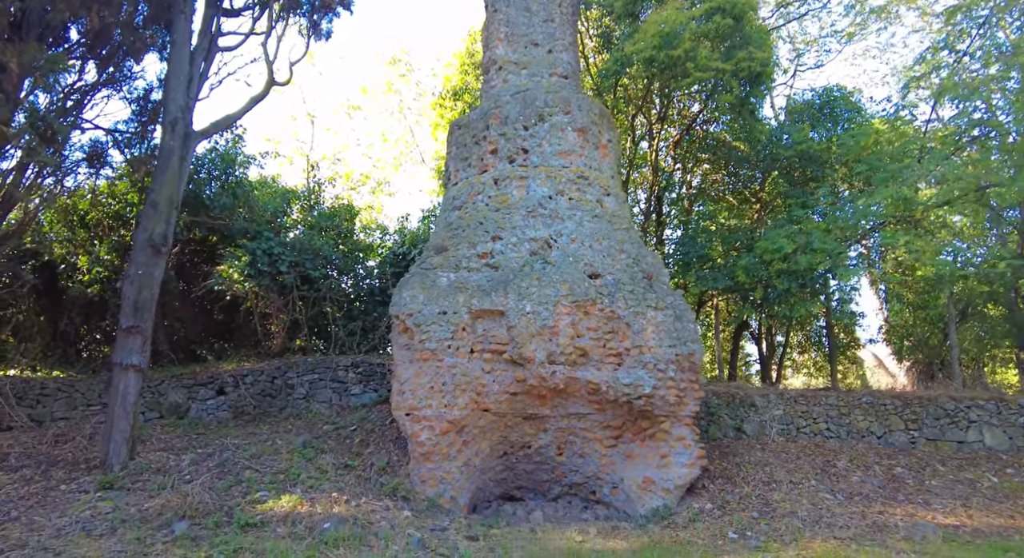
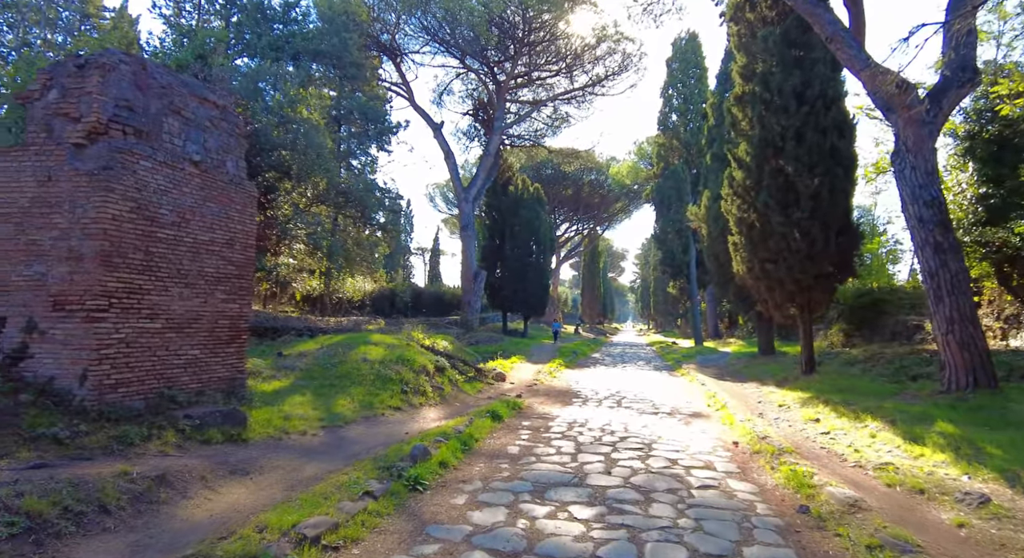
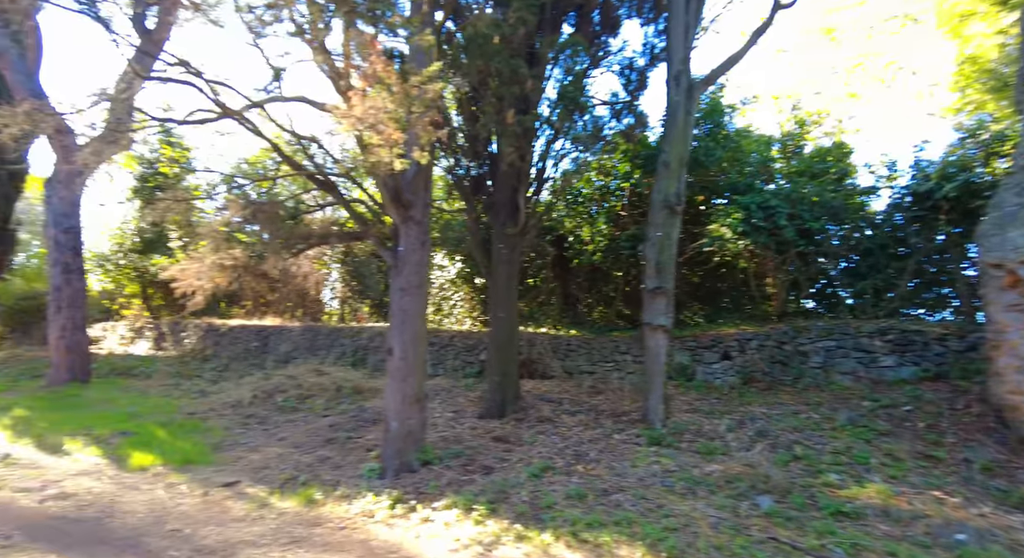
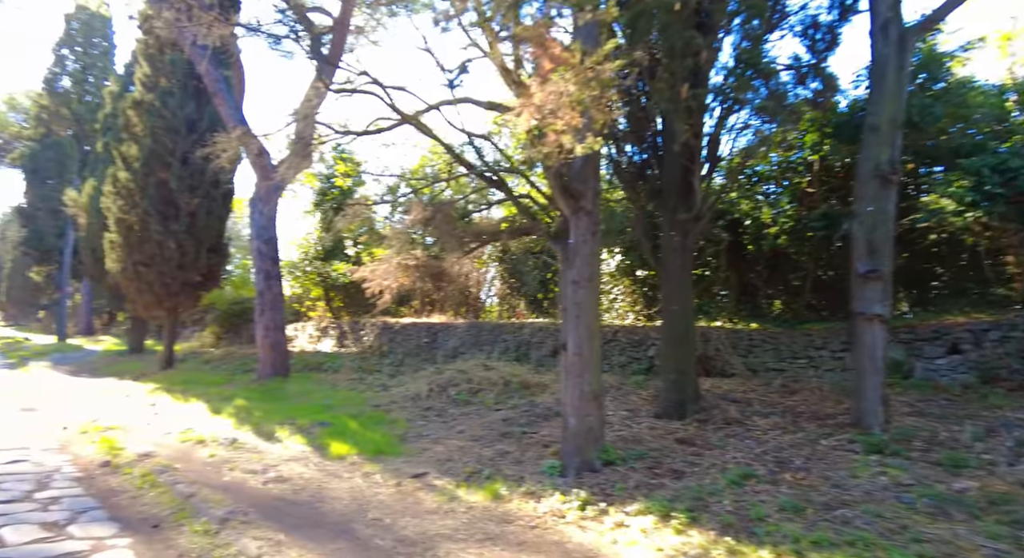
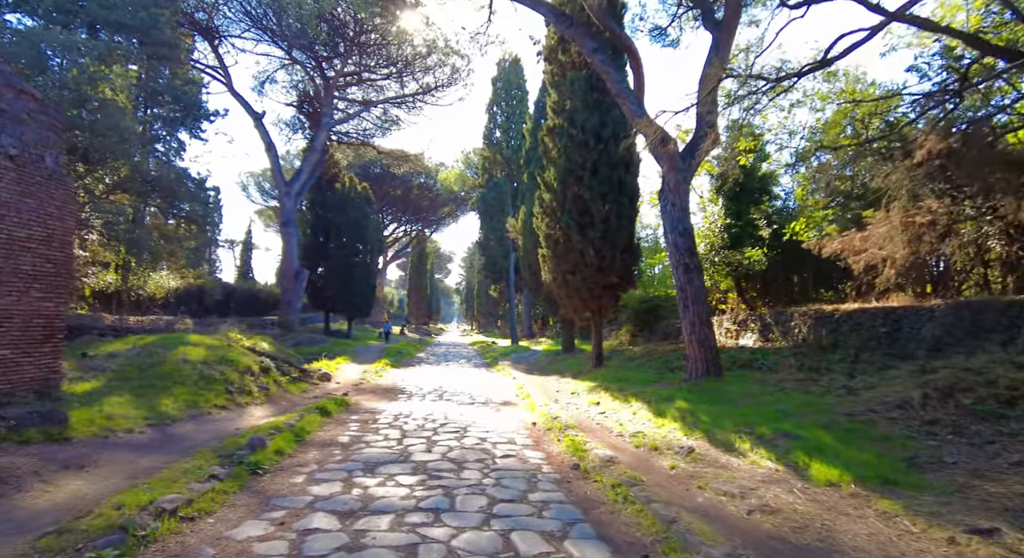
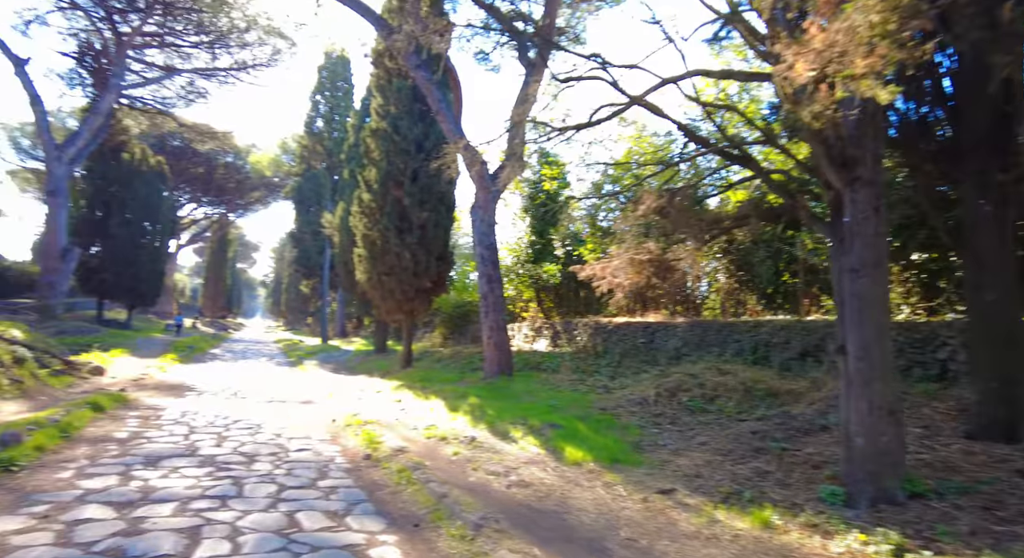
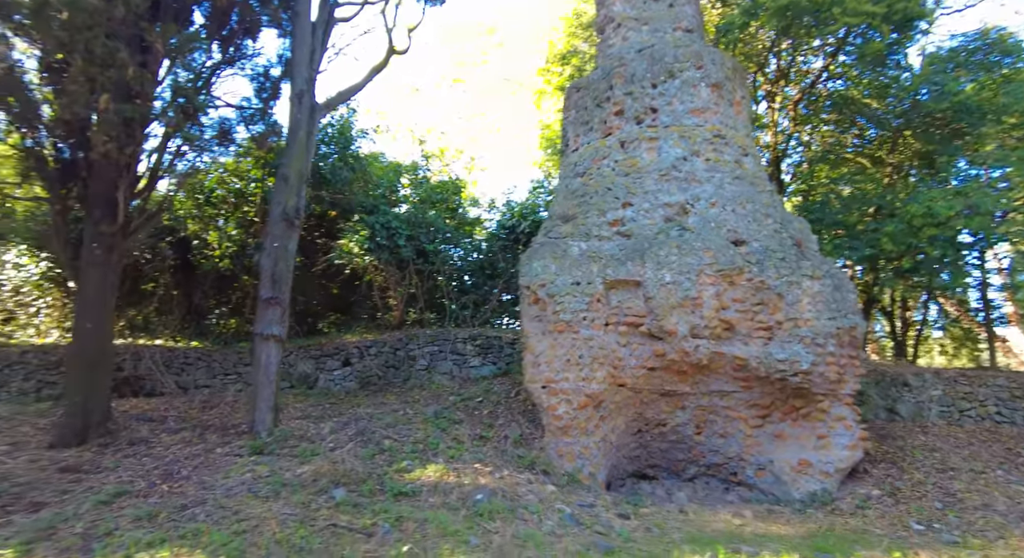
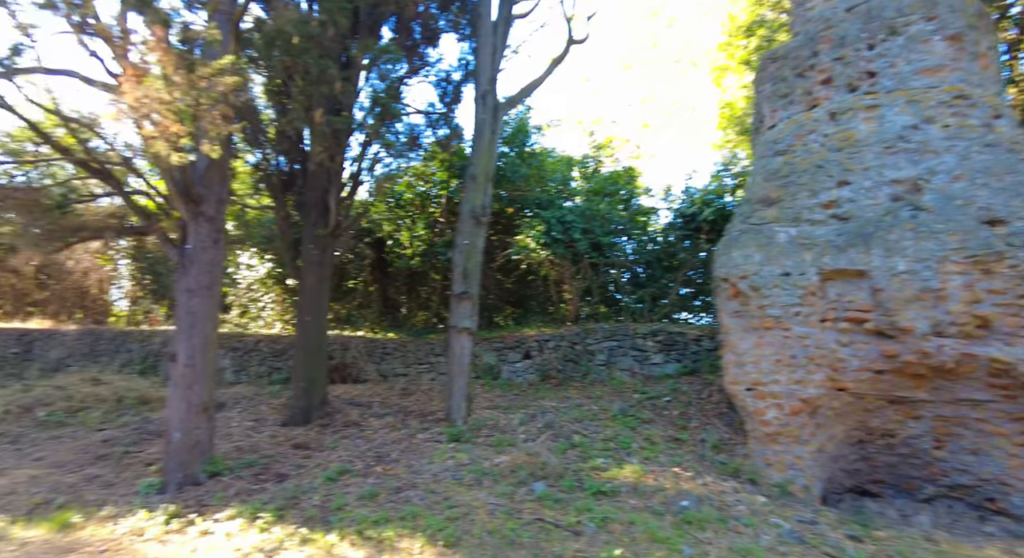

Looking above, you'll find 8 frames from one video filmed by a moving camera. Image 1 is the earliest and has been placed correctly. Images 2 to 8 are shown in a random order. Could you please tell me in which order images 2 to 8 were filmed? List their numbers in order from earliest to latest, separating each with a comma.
7, 8, 3, 4, 6, 5, 2
